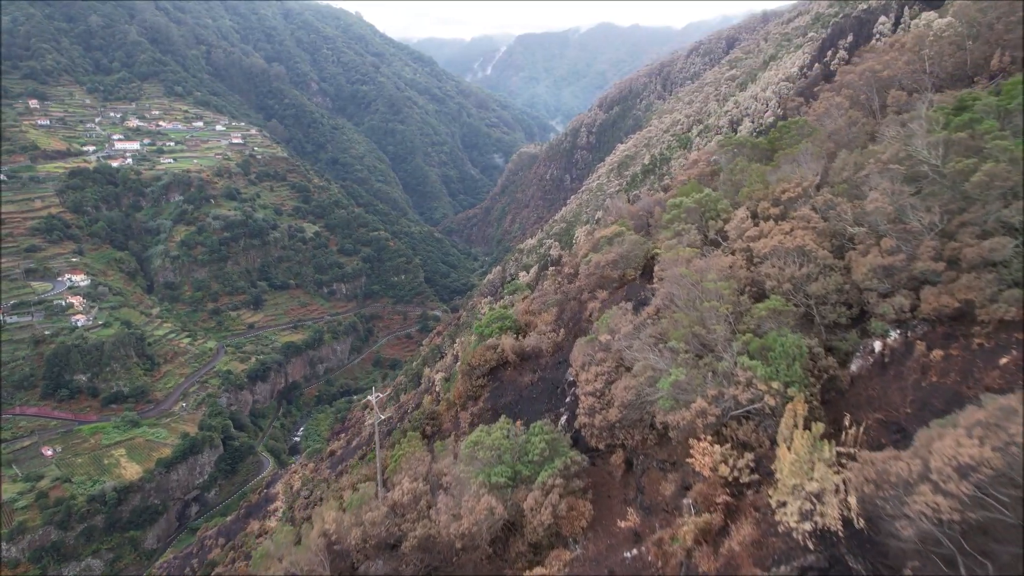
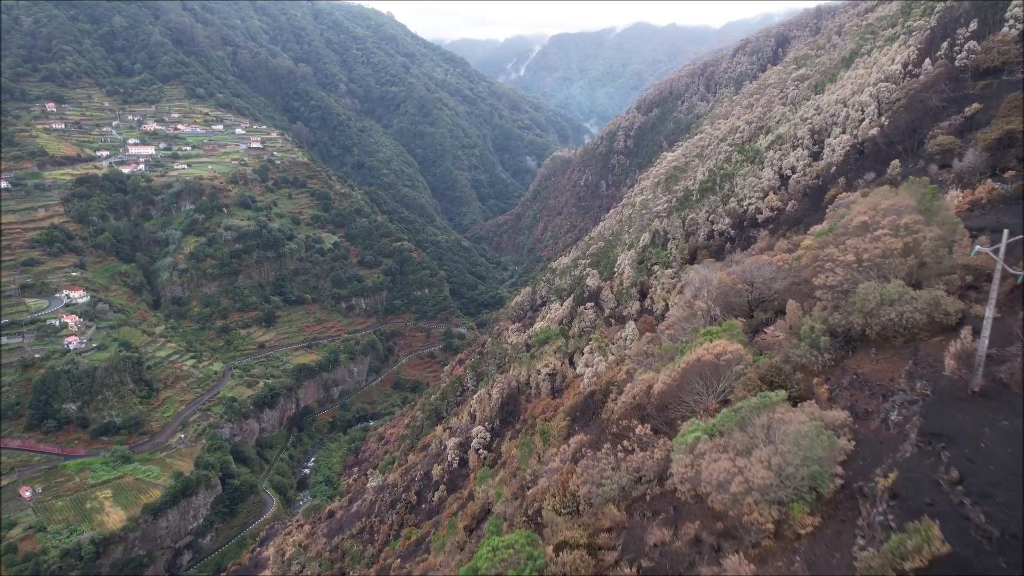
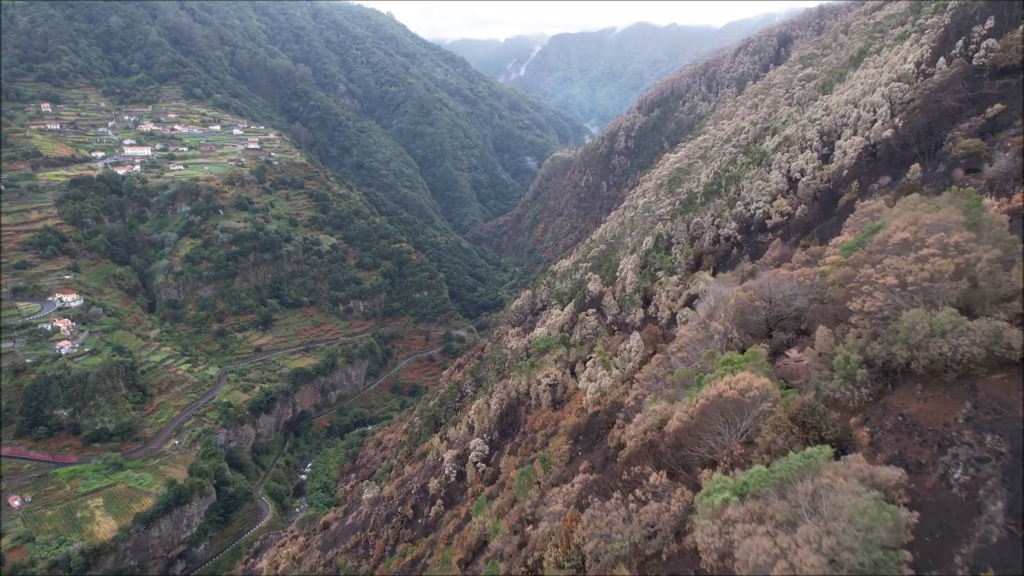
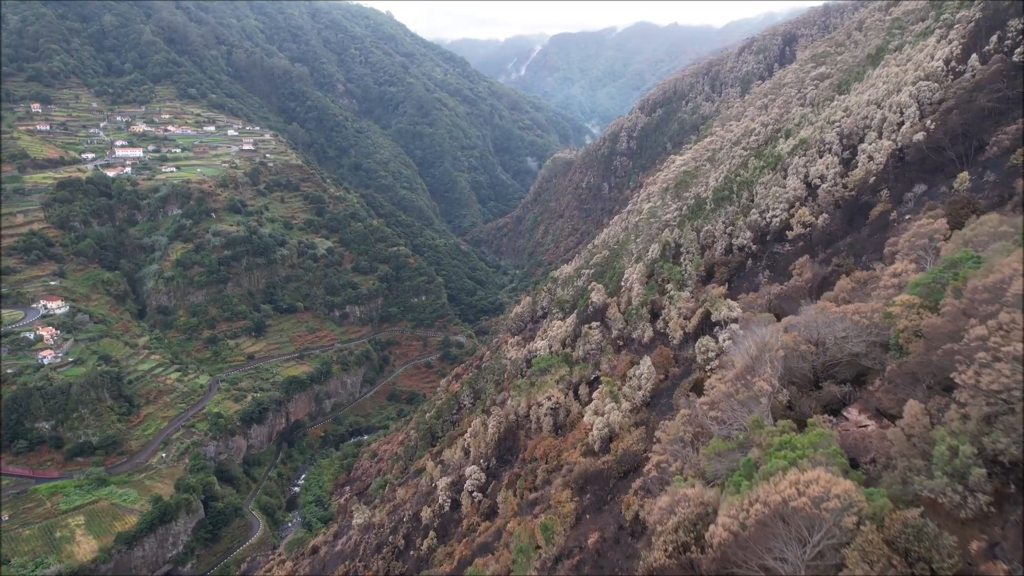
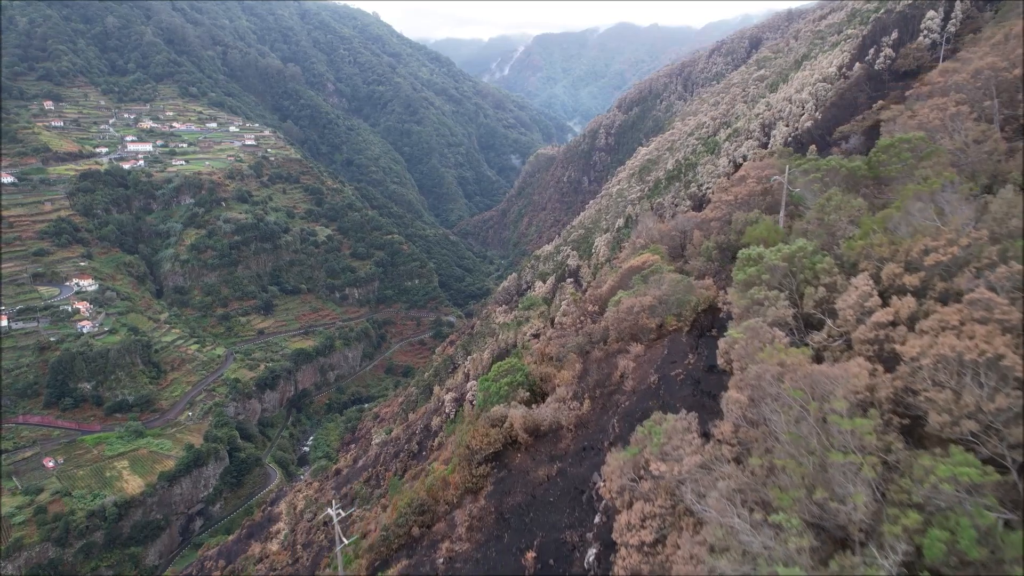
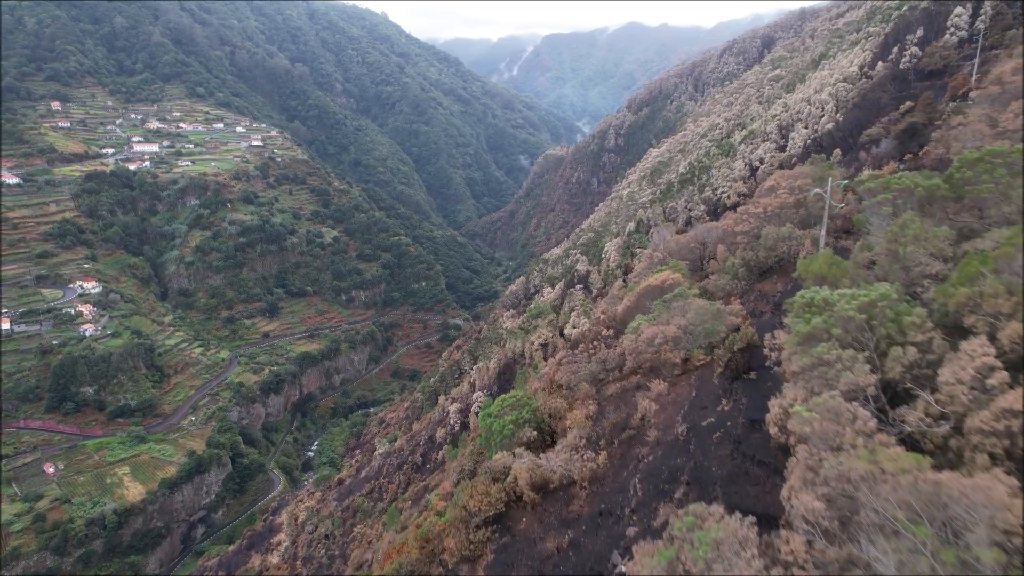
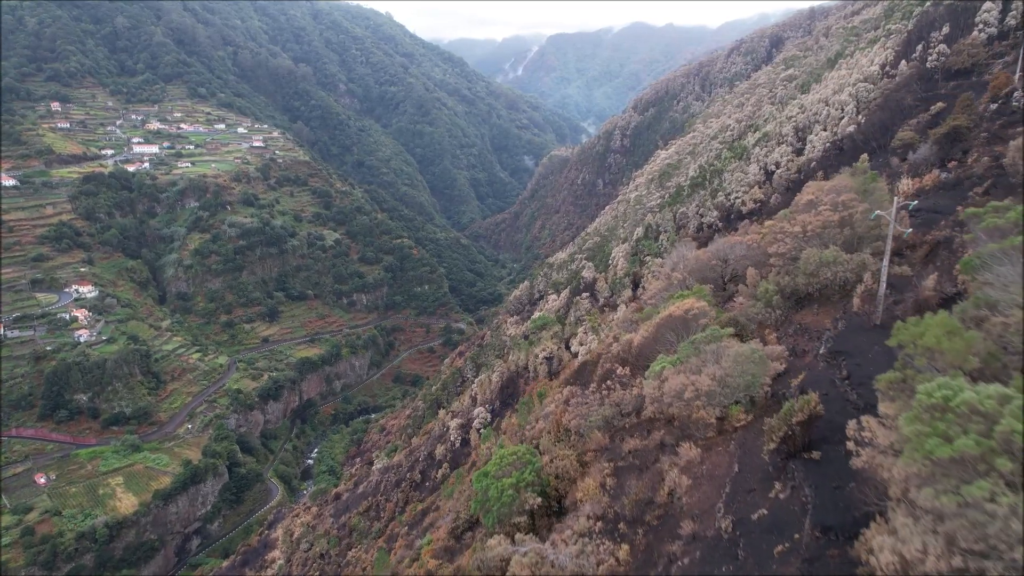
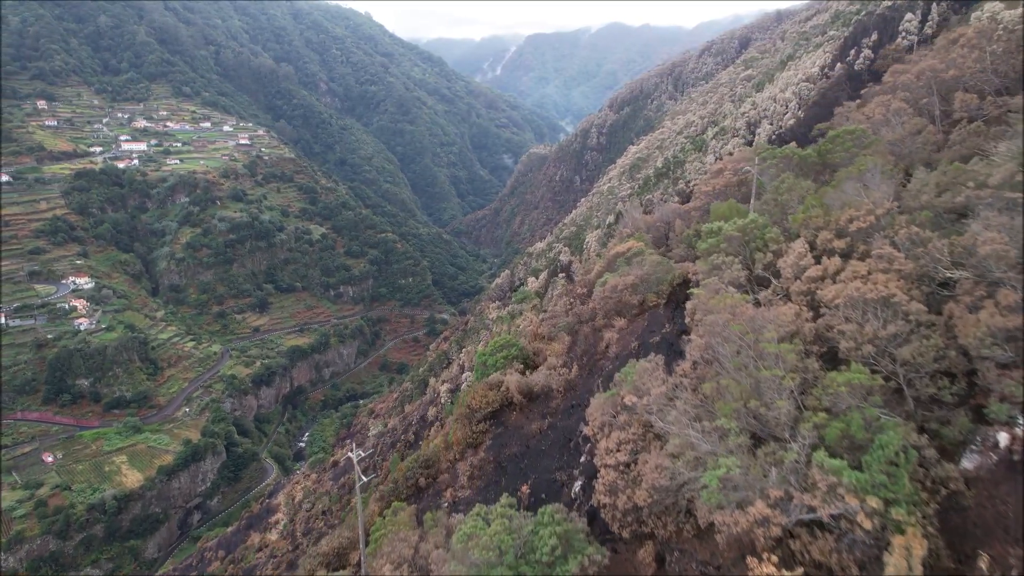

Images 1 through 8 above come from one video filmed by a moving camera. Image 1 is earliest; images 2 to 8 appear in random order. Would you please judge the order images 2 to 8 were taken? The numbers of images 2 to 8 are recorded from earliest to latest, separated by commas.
8, 5, 6, 7, 2, 3, 4
